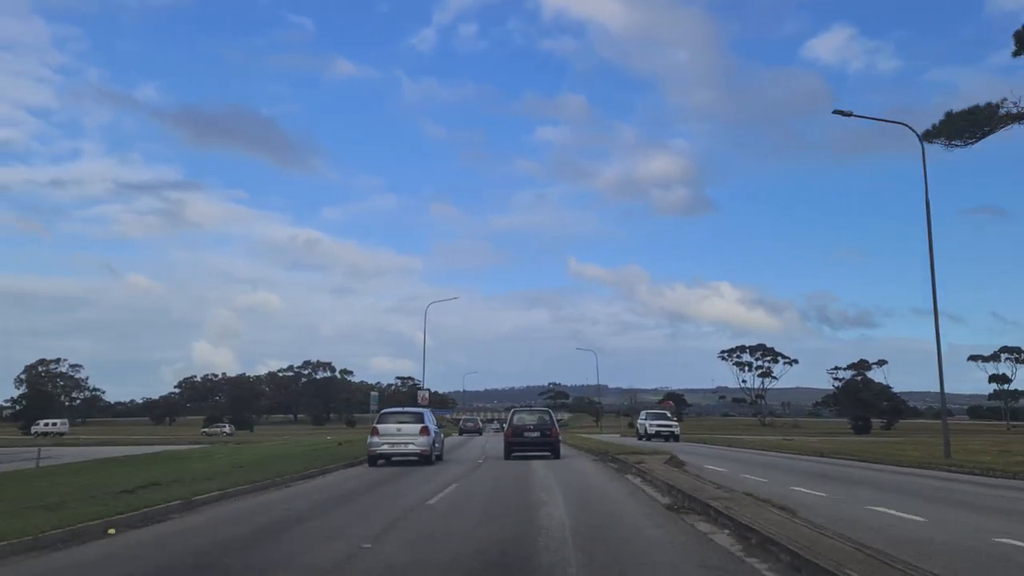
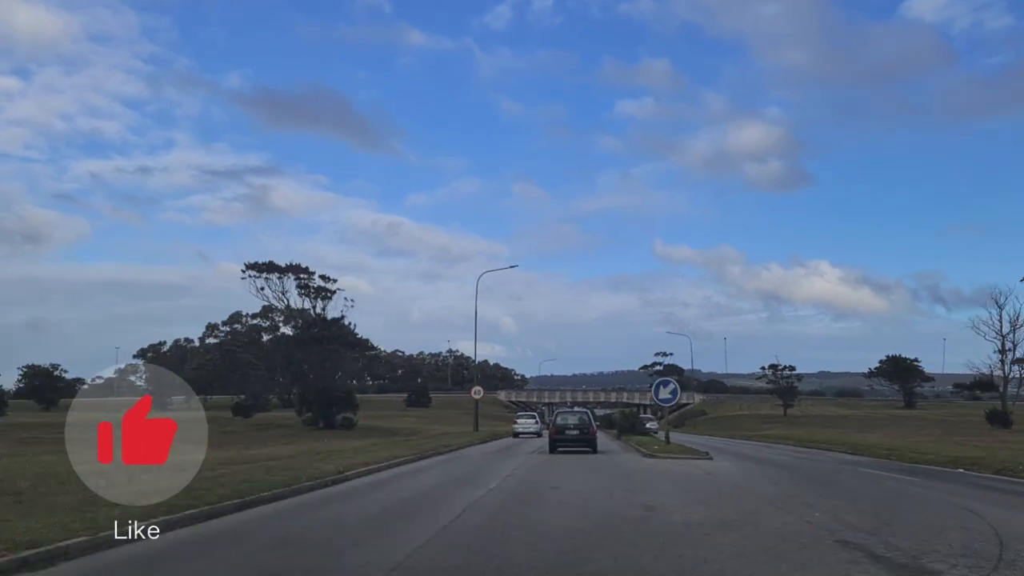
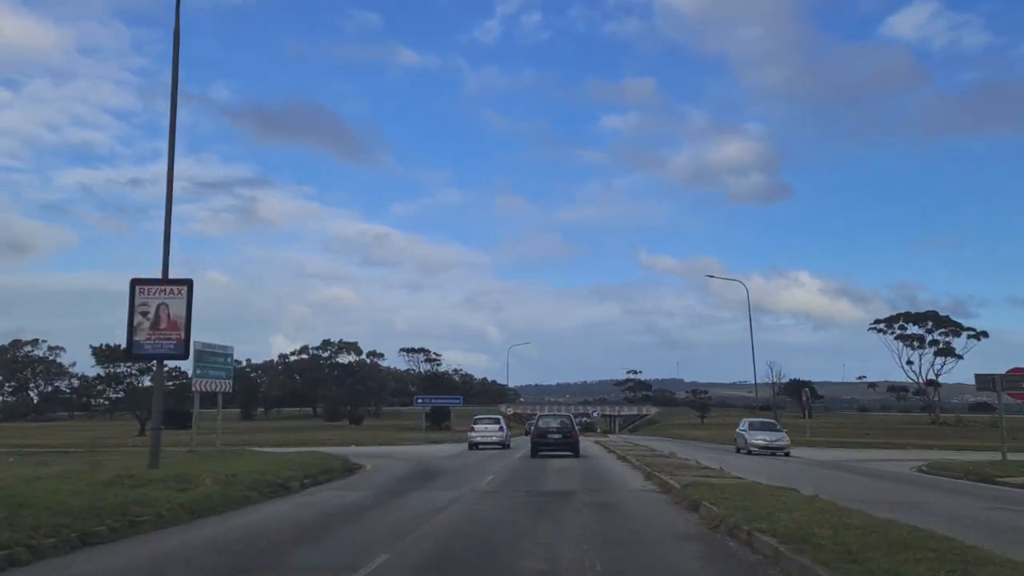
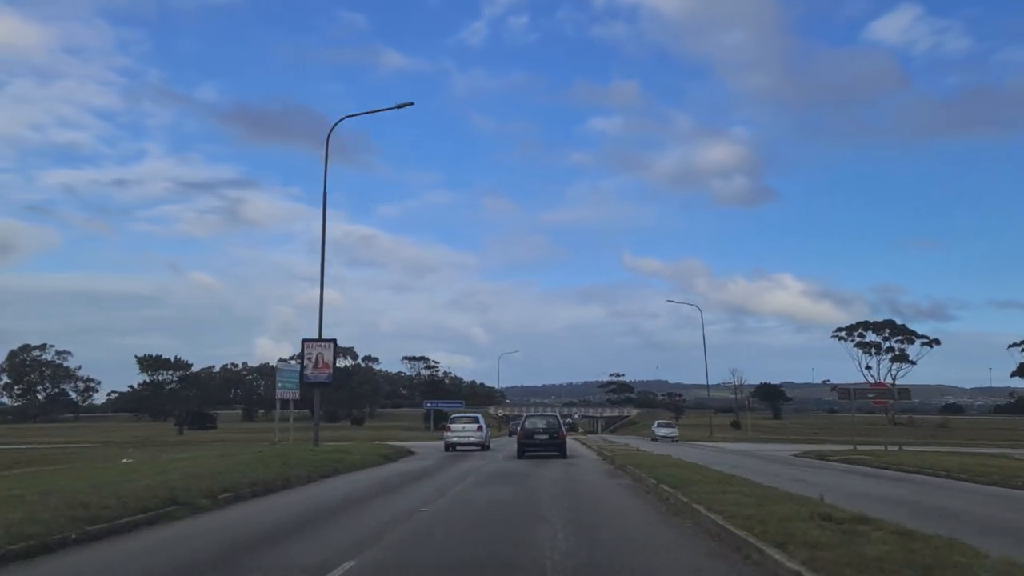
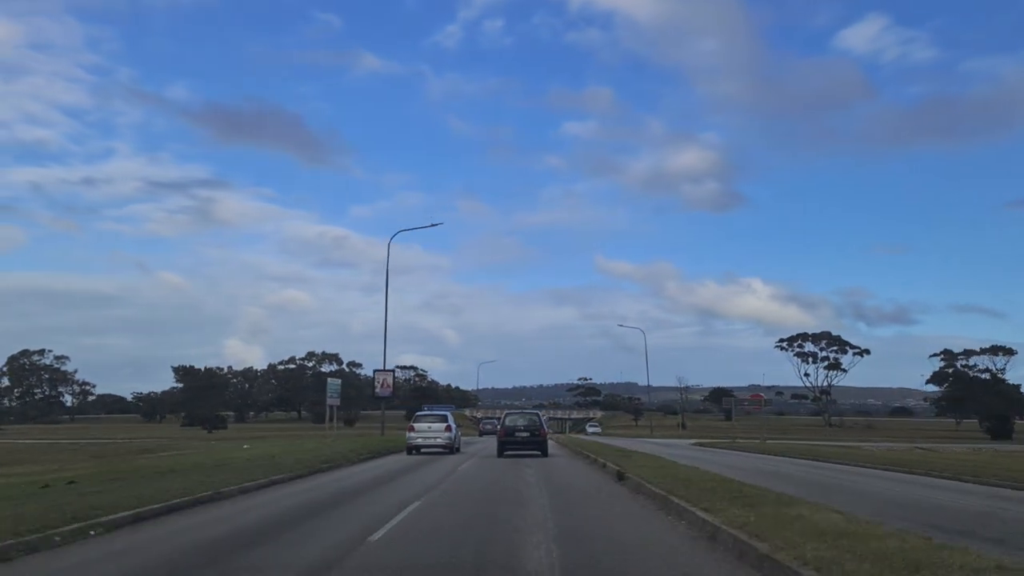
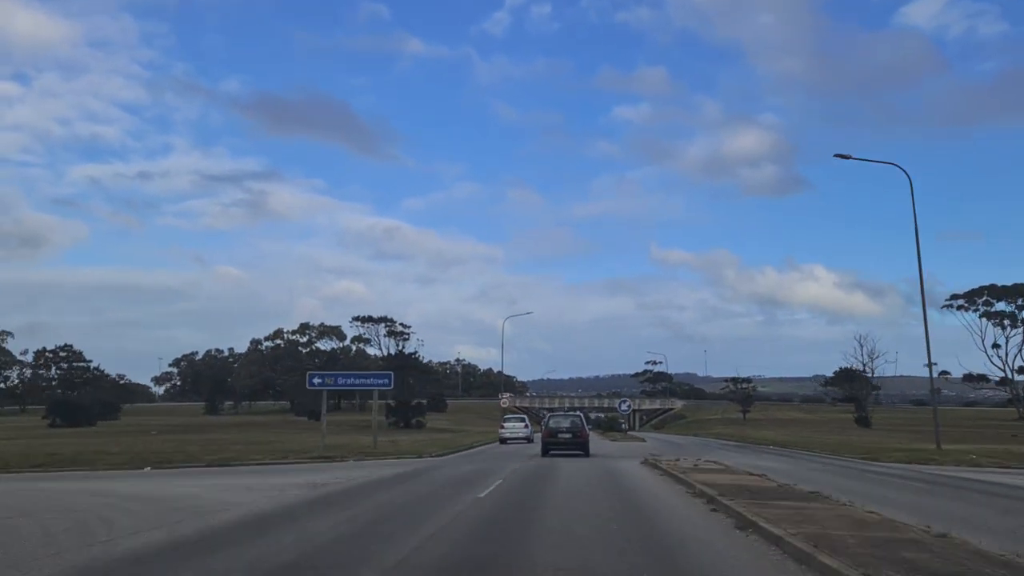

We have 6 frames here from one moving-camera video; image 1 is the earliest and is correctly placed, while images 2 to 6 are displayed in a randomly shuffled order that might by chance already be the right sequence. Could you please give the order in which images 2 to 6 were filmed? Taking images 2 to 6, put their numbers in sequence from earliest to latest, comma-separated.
5, 4, 3, 6, 2
